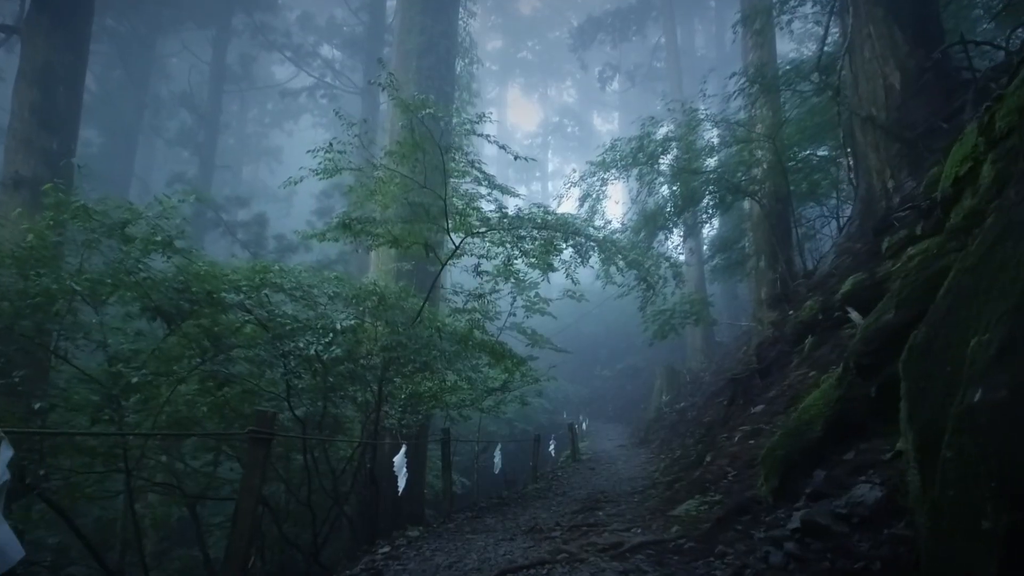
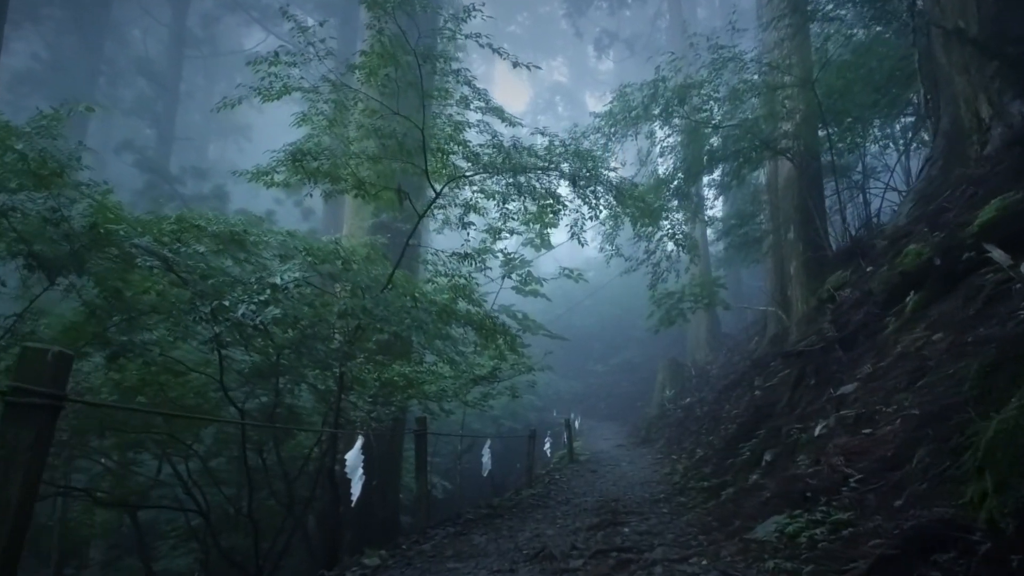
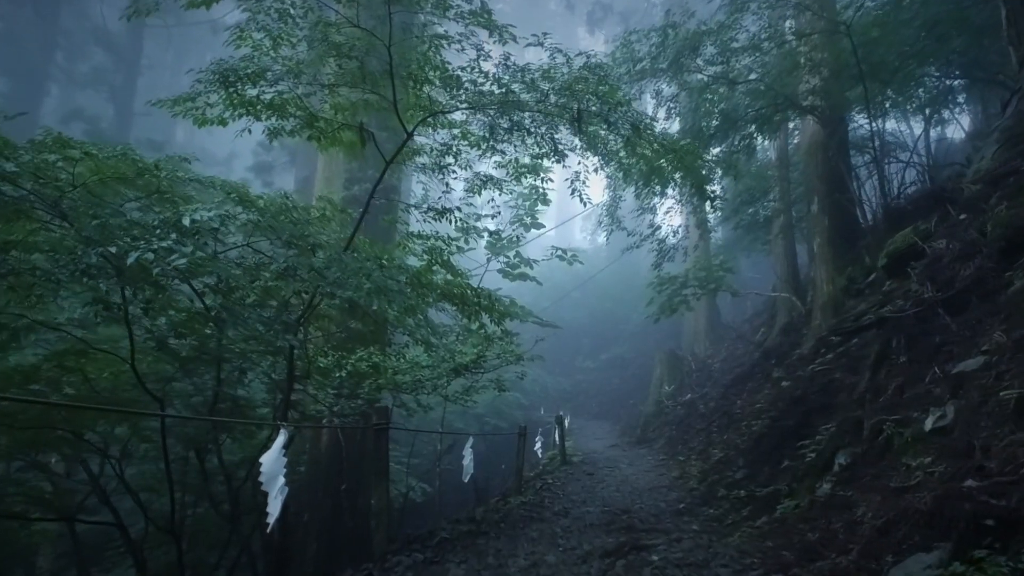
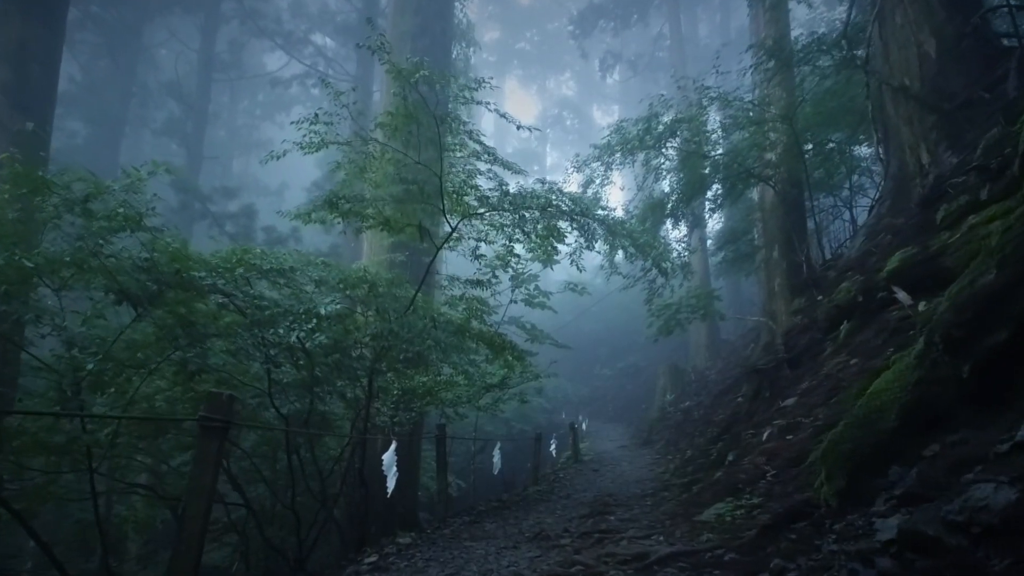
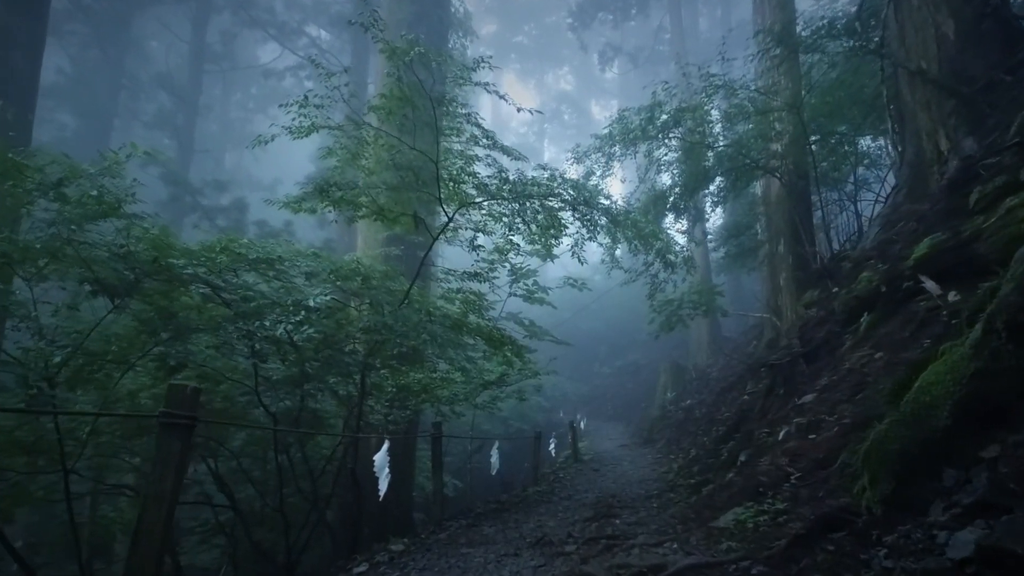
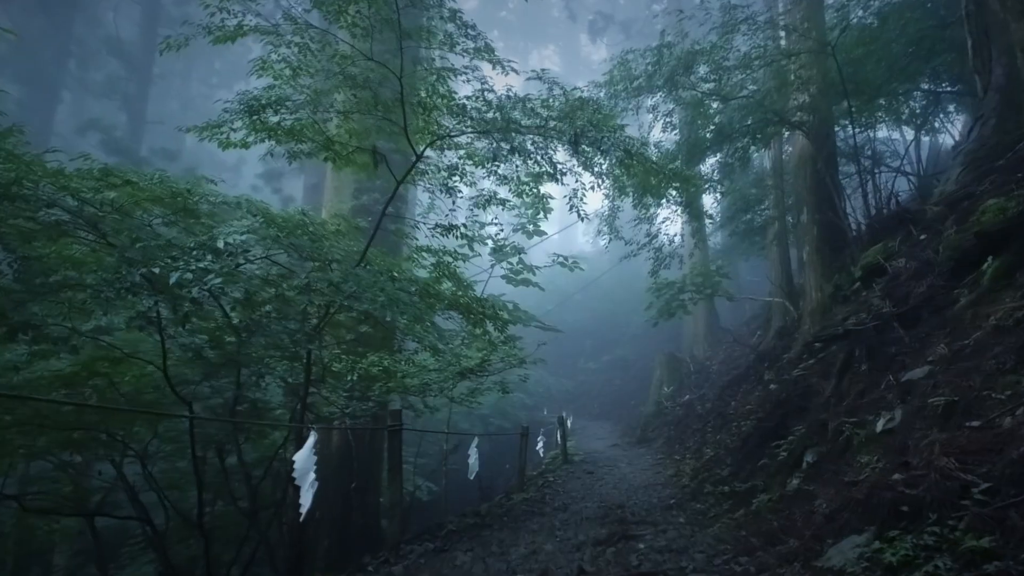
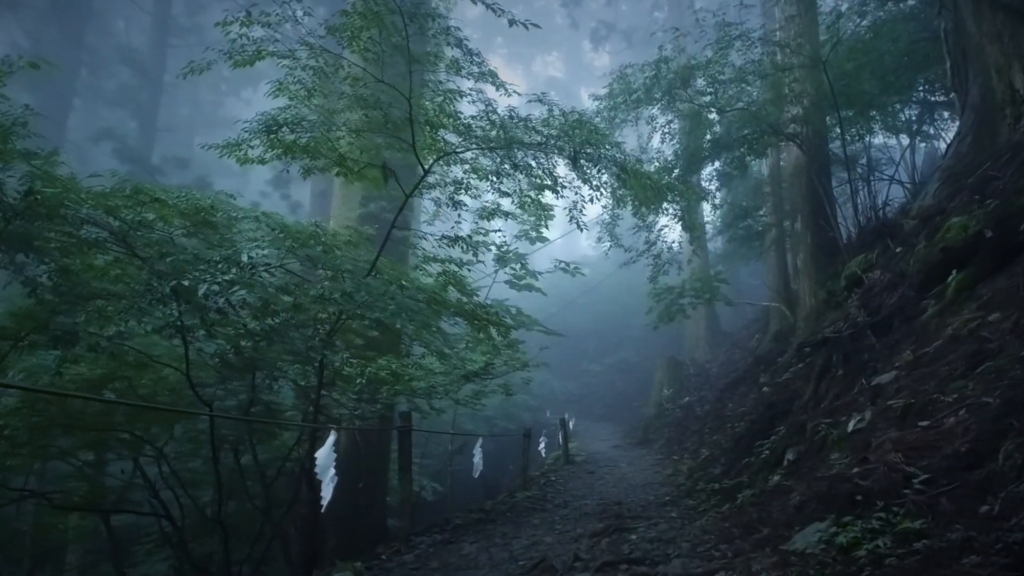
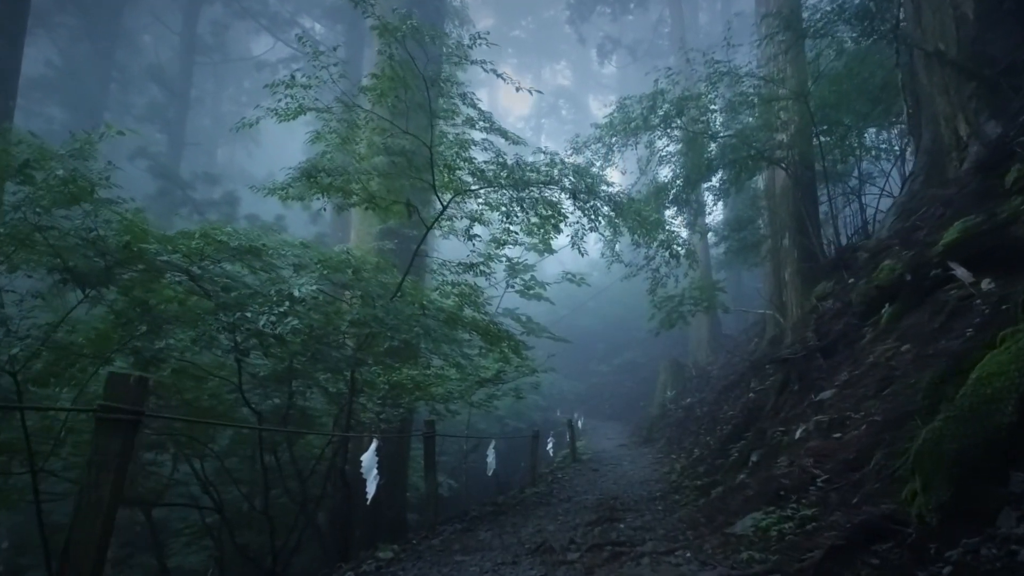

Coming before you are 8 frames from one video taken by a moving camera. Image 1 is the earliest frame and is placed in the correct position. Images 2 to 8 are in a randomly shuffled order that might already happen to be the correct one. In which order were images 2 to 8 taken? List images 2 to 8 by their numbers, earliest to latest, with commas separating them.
4, 5, 8, 2, 7, 6, 3
